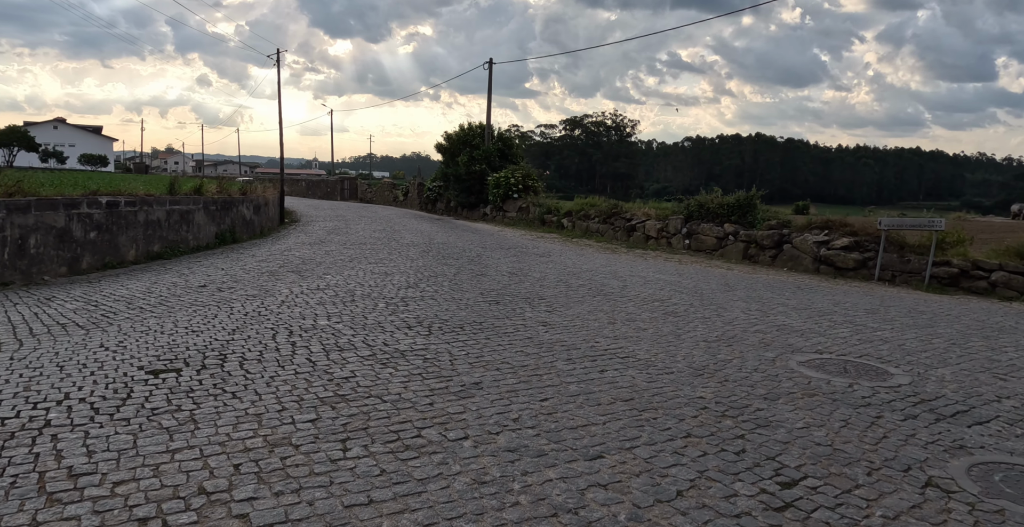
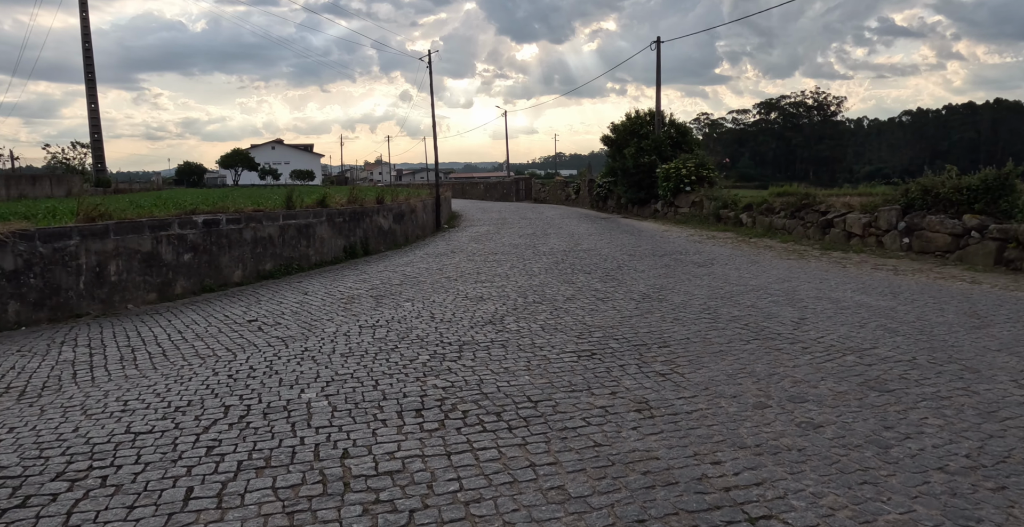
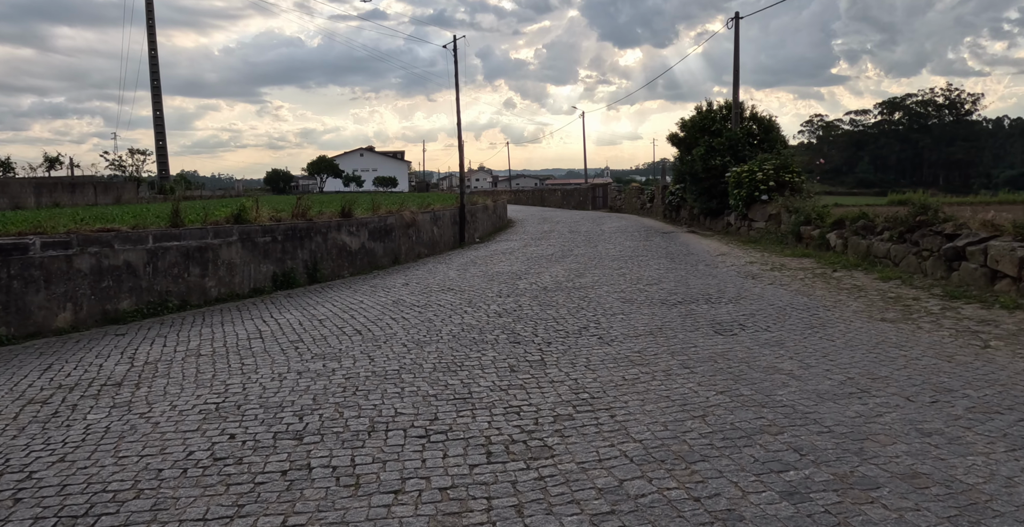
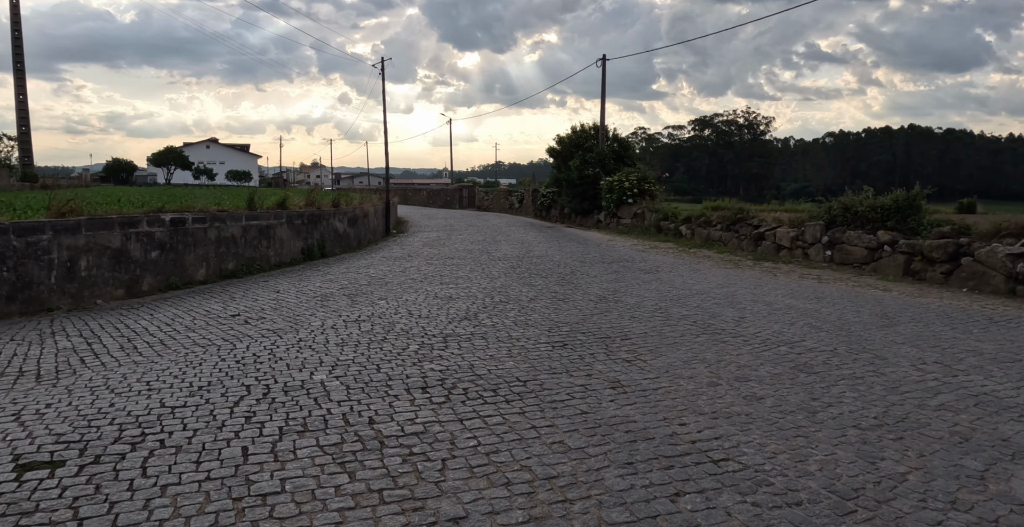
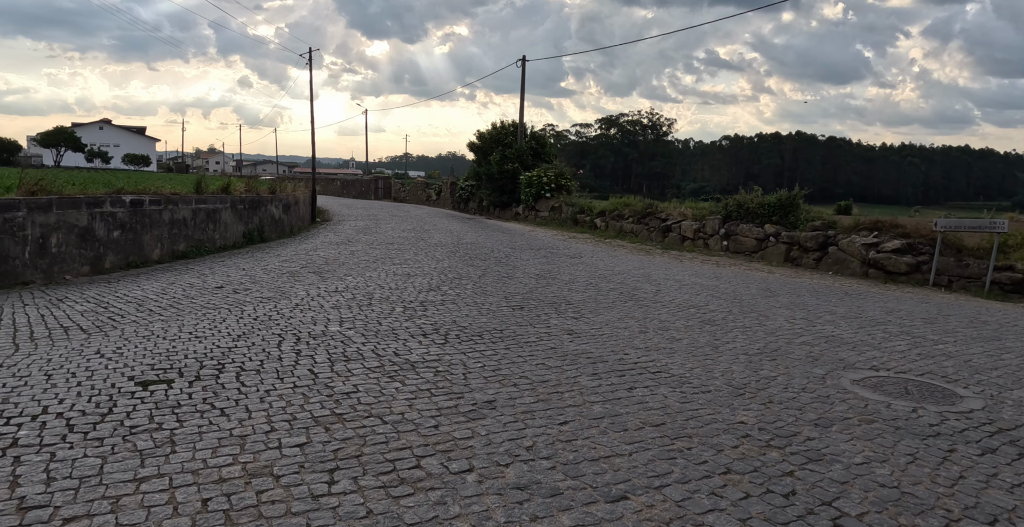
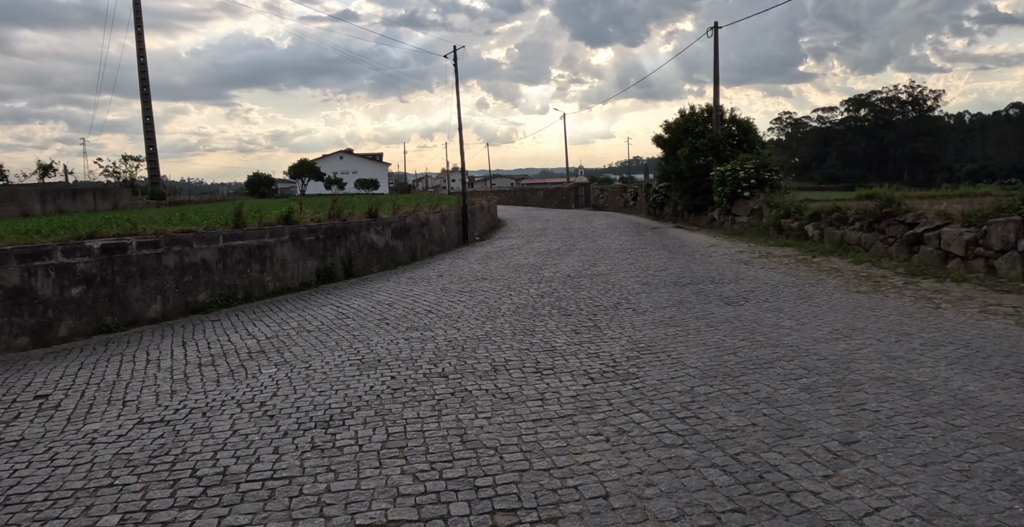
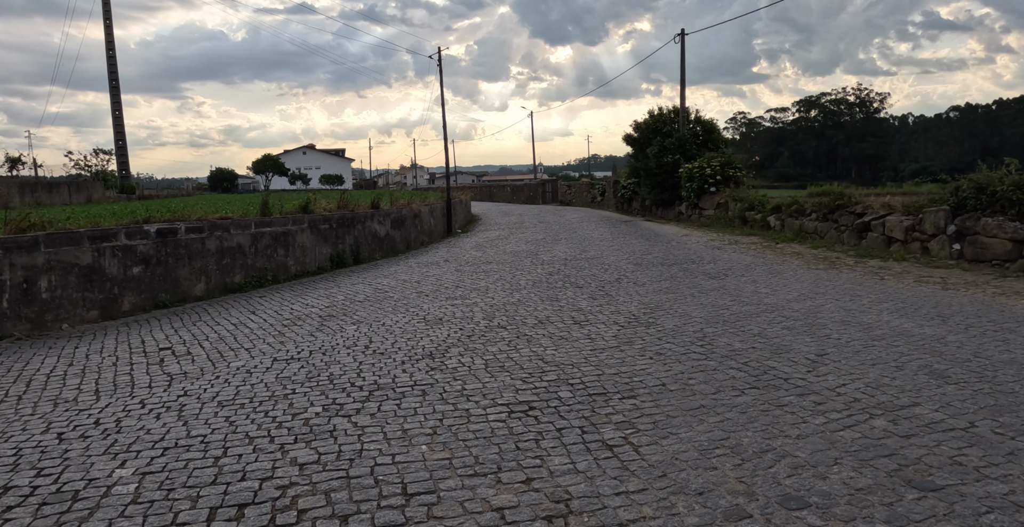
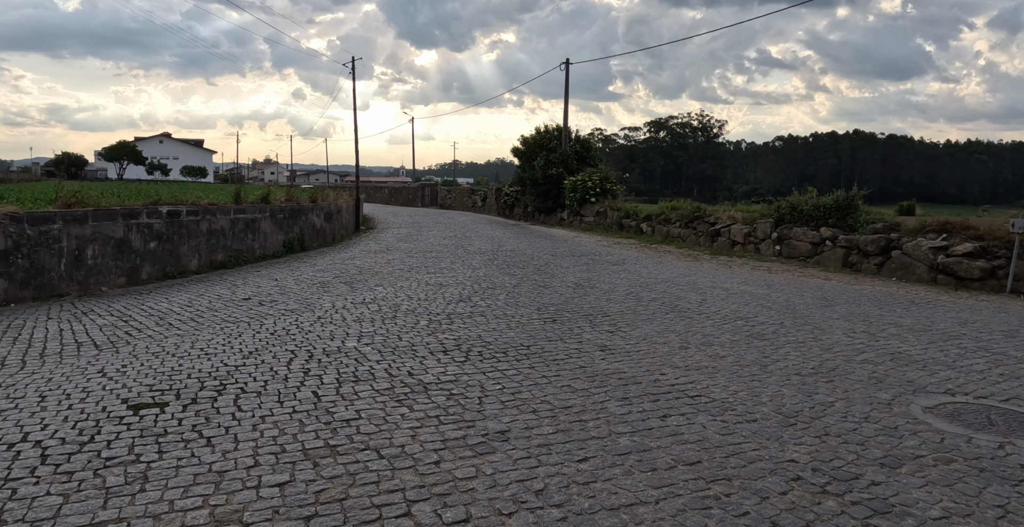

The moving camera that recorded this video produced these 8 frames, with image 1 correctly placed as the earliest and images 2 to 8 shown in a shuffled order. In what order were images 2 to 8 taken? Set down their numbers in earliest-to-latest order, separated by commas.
5, 8, 4, 2, 7, 6, 3
